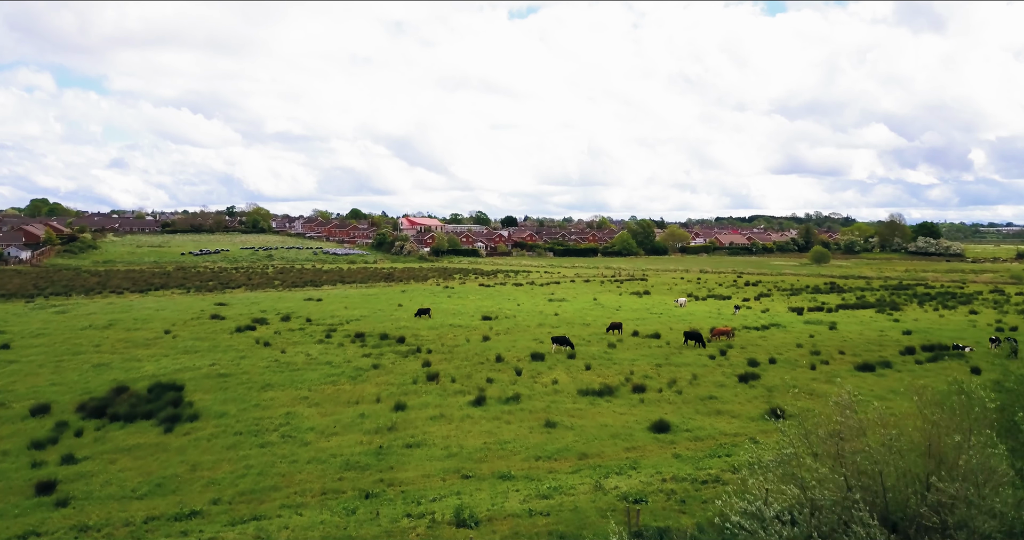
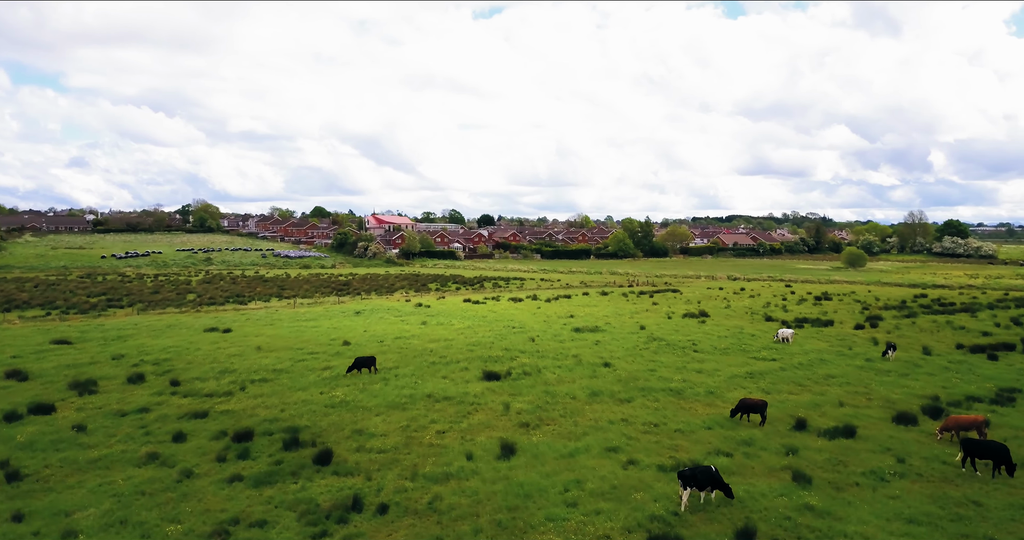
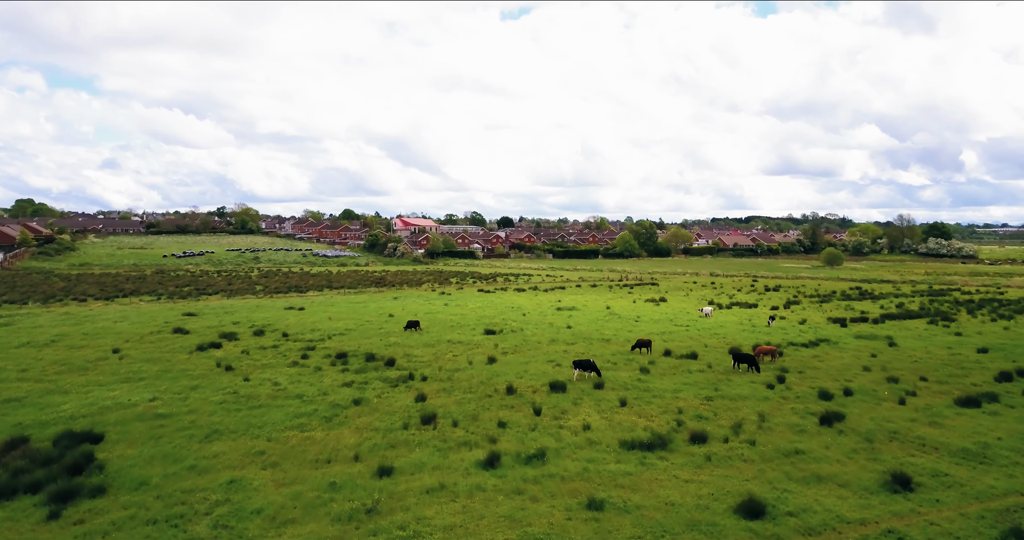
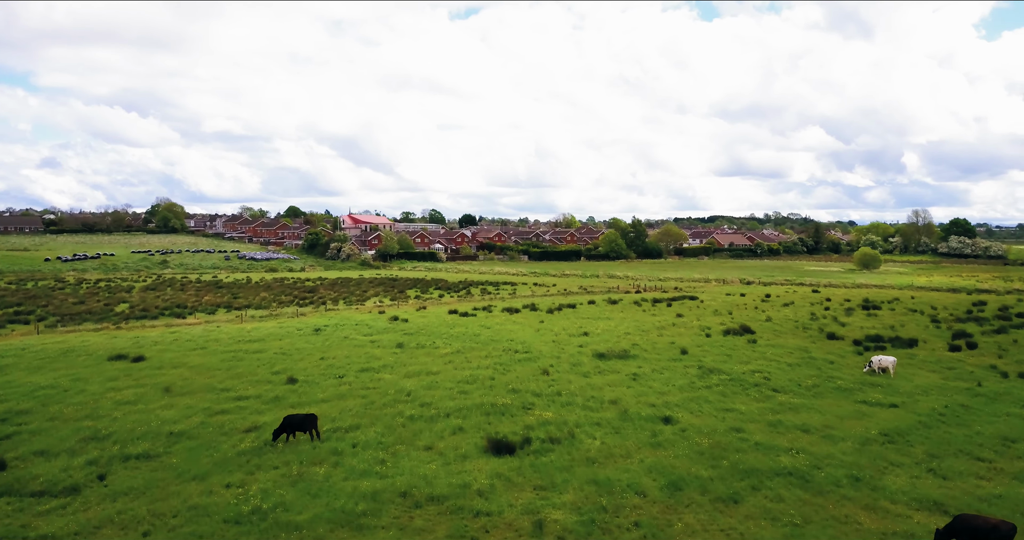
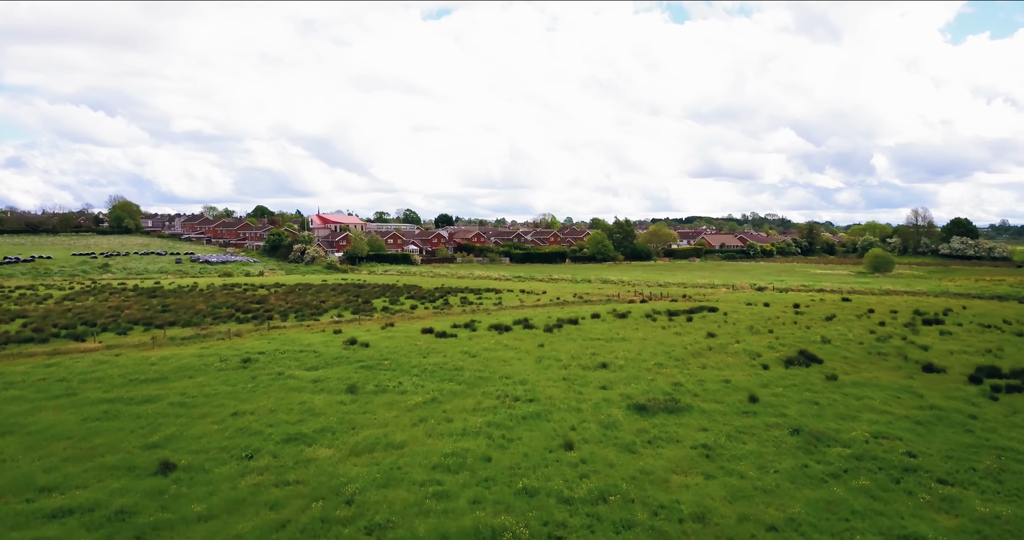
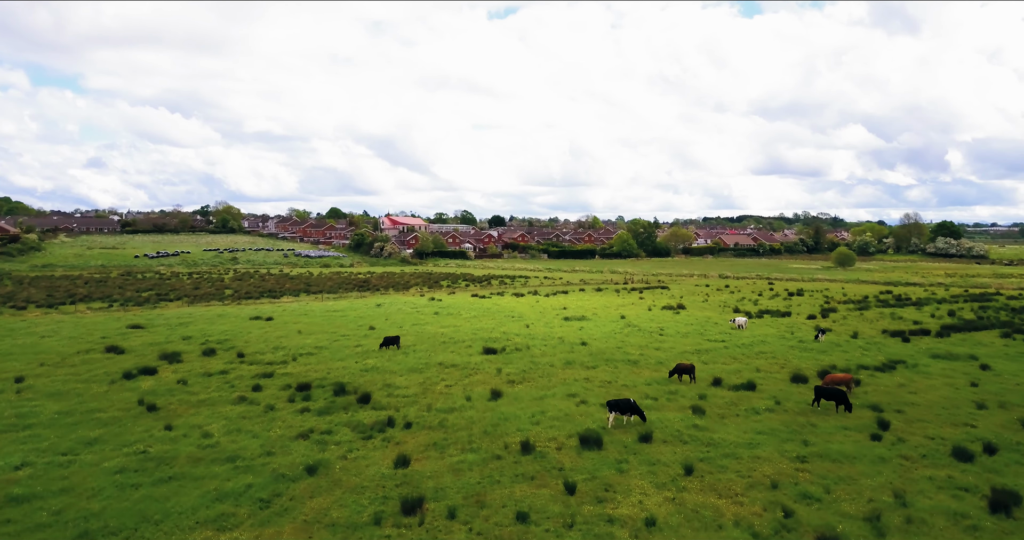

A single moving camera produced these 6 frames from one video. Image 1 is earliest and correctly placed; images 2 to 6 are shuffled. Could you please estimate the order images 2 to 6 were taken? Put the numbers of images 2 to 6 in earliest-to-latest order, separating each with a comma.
3, 6, 2, 4, 5
